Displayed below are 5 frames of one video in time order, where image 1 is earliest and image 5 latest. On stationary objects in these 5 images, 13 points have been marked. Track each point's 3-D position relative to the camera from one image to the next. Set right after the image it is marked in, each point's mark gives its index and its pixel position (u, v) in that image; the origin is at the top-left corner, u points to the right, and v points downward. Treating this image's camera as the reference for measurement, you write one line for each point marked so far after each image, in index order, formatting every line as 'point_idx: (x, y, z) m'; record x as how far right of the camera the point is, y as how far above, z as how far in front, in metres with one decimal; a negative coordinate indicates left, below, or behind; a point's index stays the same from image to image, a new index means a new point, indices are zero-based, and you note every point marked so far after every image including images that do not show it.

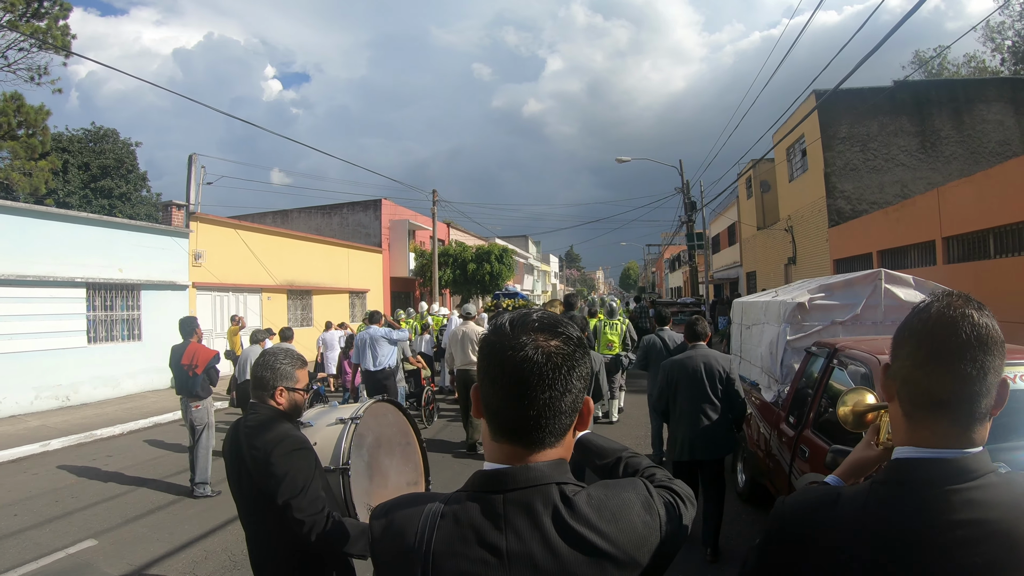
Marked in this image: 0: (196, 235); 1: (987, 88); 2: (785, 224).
0: (-7.9, +1.3, +13.5) m
1: (+13.7, +5.7, +15.6) m
2: (+10.1, +2.4, +19.9) m
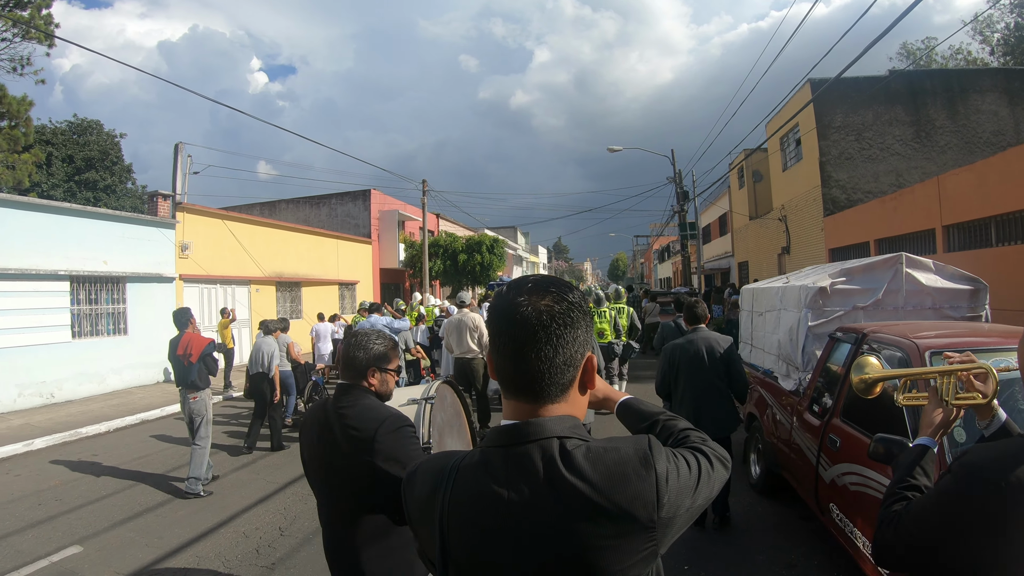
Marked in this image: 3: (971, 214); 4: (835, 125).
0: (-8.1, +1.5, +13.2) m
1: (+13.6, +6.0, +15.6) m
2: (+9.8, +2.8, +19.8) m
3: (+8.1, +1.3, +9.5) m
4: (+9.7, +4.9, +16.2) m
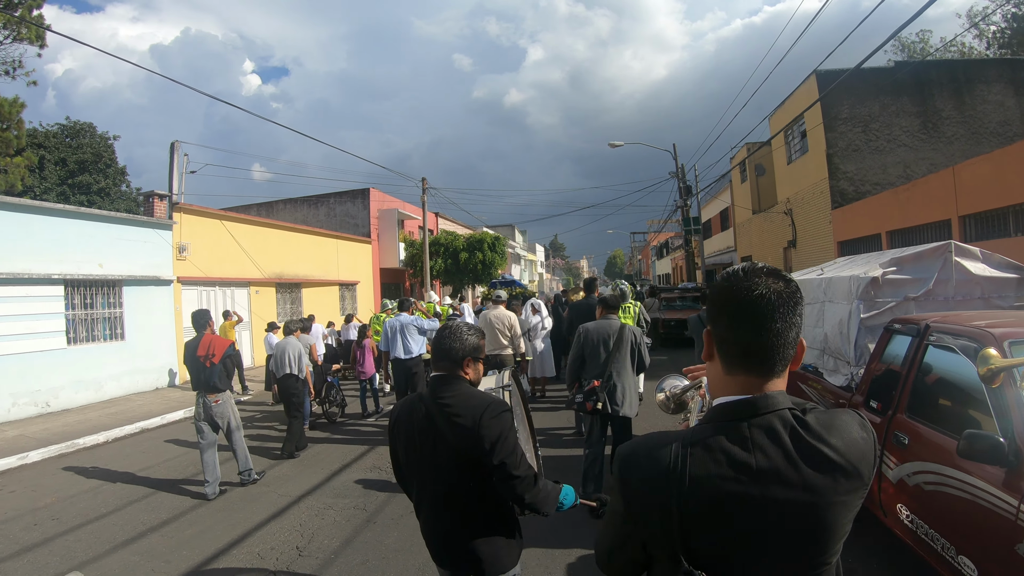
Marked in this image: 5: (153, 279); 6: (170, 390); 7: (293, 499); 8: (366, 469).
0: (-8.0, +1.5, +12.9) m
1: (+13.6, +6.3, +15.4) m
2: (+9.9, +3.0, +19.6) m
3: (+8.2, +1.4, +9.3) m
4: (+9.8, +5.1, +16.0) m
5: (-7.9, +0.2, +11.8) m
6: (-7.4, -2.2, +11.6) m
7: (-2.0, -1.9, +4.8) m
8: (-1.6, -1.9, +5.7) m
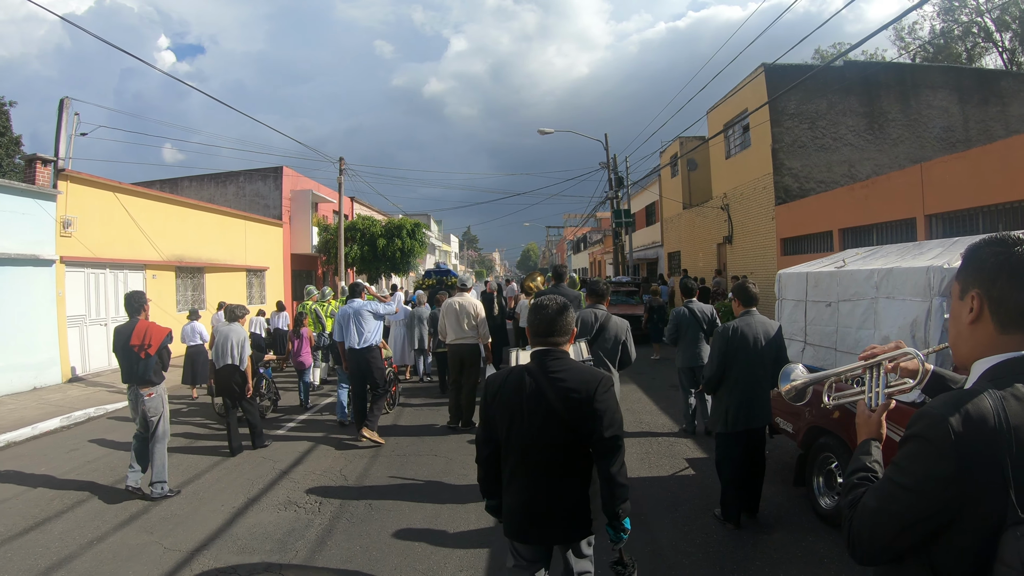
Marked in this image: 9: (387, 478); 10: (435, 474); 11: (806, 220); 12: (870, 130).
0: (-9.0, +1.8, +10.9) m
1: (+12.3, +6.3, +15.8) m
2: (+8.0, +3.1, +19.6) m
3: (+7.5, +1.4, +9.1) m
4: (+8.4, +5.2, +15.9) m
5: (-8.8, +0.5, +9.8) m
6: (-8.3, -1.9, +9.7) m
7: (-2.2, -1.8, +3.6) m
8: (-1.9, -1.8, +4.5) m
9: (-1.1, -1.7, +4.9) m
10: (-0.7, -1.7, +5.0) m
11: (+7.7, +1.7, +13.9) m
12: (+10.7, +4.7, +16.0) m
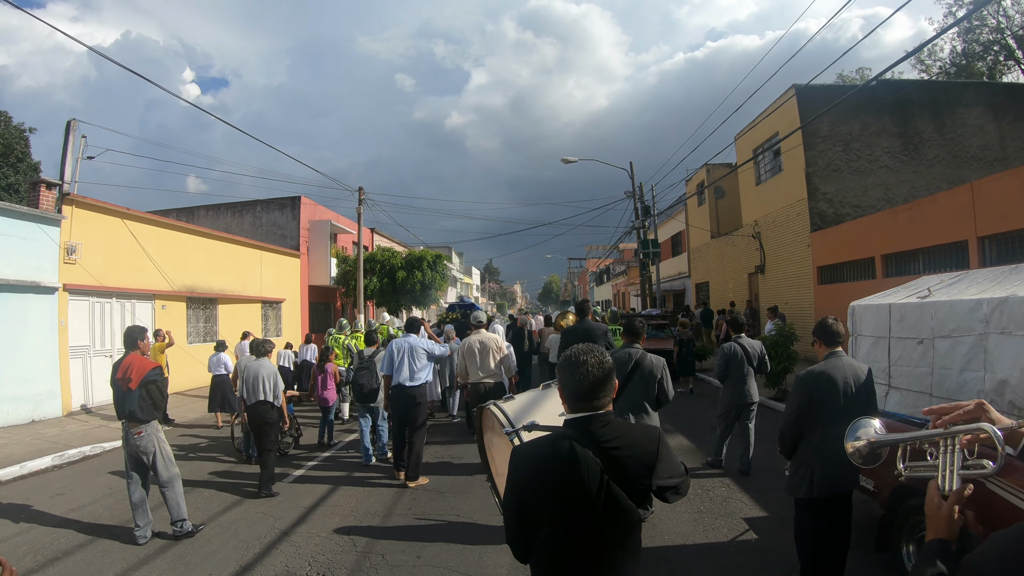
0: (-8.6, +1.3, +10.5) m
1: (+12.8, +5.5, +15.1) m
2: (+8.6, +2.1, +18.9) m
3: (+7.9, +1.0, +8.4) m
4: (+8.9, +4.4, +15.3) m
5: (-8.4, 0.0, +9.5) m
6: (-8.0, -2.4, +9.2) m
7: (-2.0, -2.0, +3.0) m
8: (-1.6, -2.0, +3.8) m
9: (-0.9, -2.0, +4.2) m
10: (-0.5, -2.0, +4.3) m
11: (+8.1, +1.0, +13.1) m
12: (+11.2, +3.9, +15.3) m
